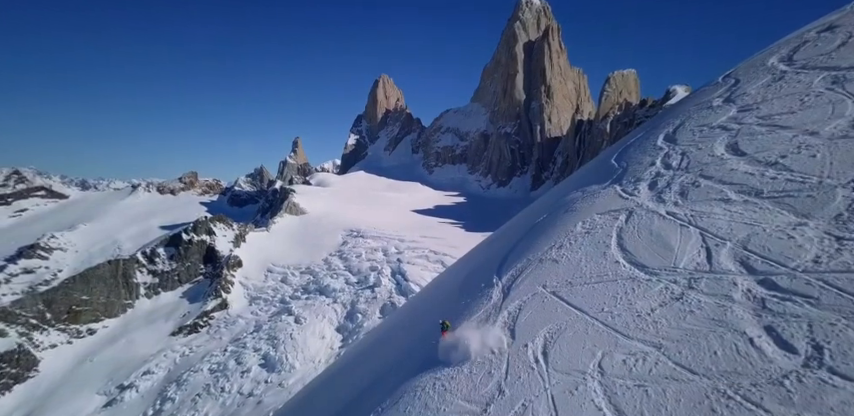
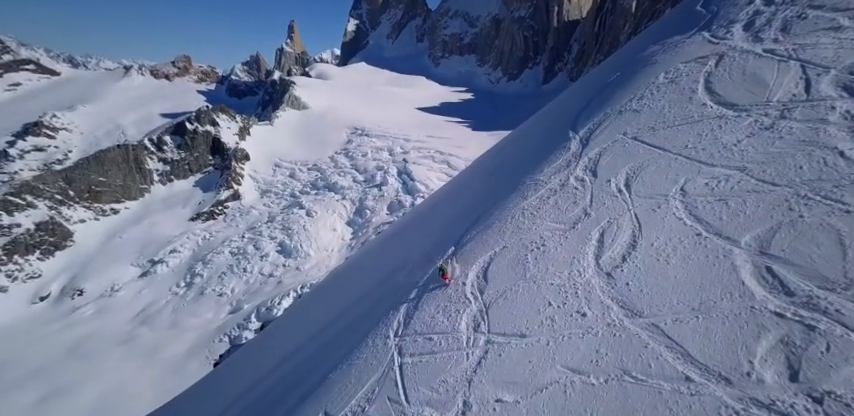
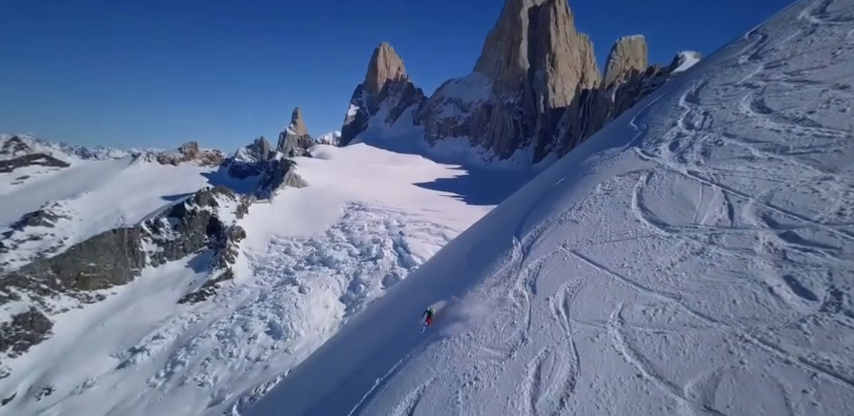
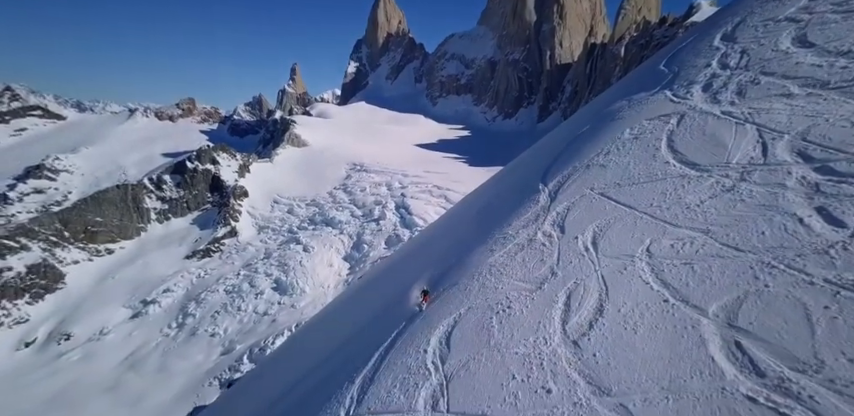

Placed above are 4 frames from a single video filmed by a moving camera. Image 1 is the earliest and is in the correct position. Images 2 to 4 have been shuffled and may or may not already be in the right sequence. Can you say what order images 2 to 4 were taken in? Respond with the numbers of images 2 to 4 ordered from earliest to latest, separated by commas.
3, 4, 2
